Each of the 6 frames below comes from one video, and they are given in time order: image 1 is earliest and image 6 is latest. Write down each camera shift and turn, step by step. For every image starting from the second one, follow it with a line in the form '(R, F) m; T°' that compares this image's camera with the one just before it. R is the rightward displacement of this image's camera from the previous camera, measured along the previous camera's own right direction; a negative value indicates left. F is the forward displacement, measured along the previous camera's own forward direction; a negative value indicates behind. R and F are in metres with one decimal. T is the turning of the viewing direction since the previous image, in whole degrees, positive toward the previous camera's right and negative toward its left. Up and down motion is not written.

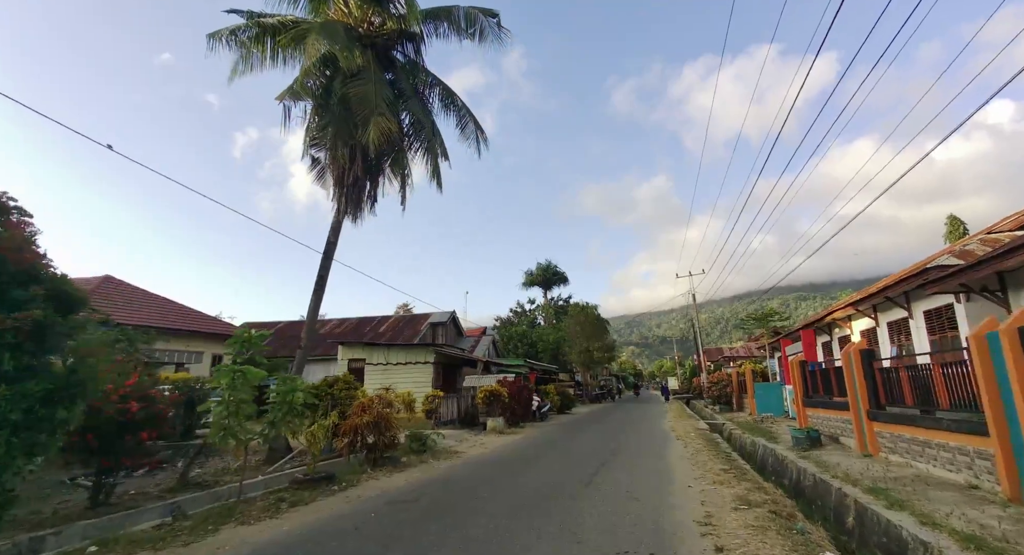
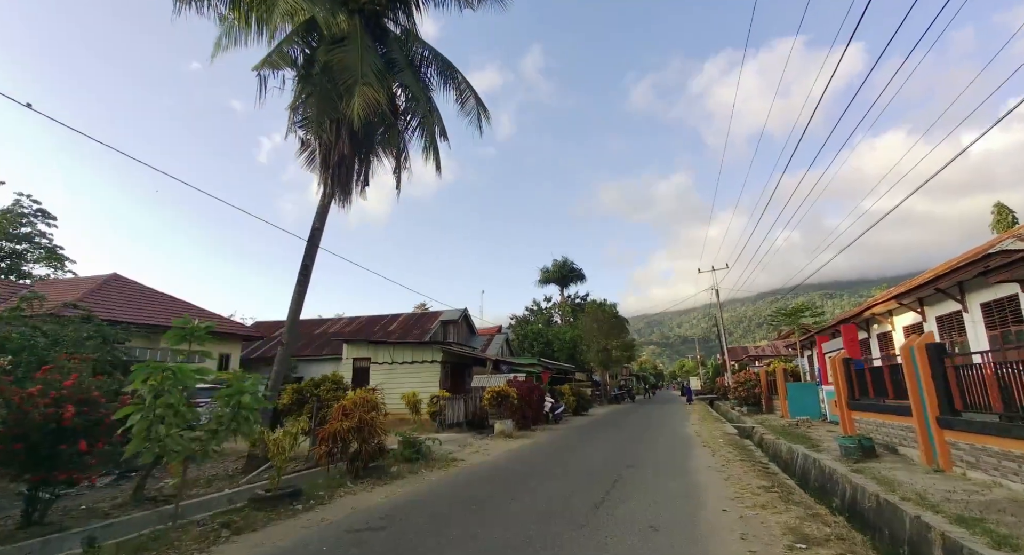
(+0.3, +1.1) m; -2°
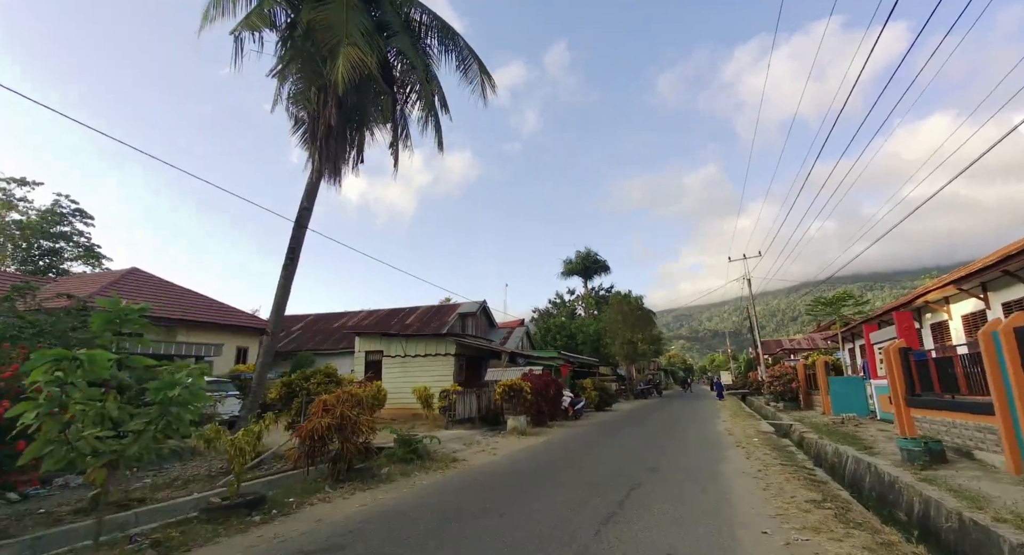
(+0.4, +1.0) m; -3°
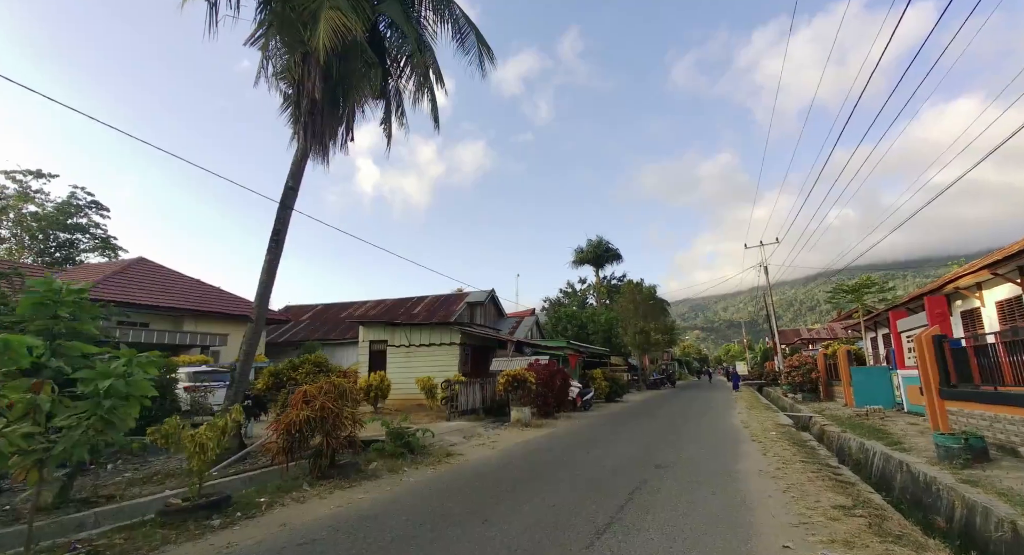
(+0.3, +0.6) m; -2°
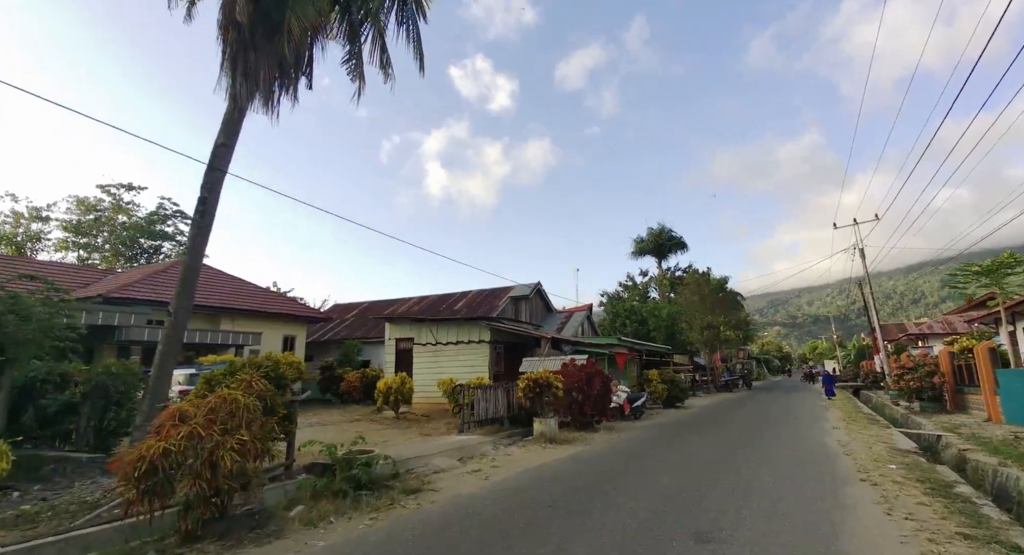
(+1.0, +2.3) m; -8°
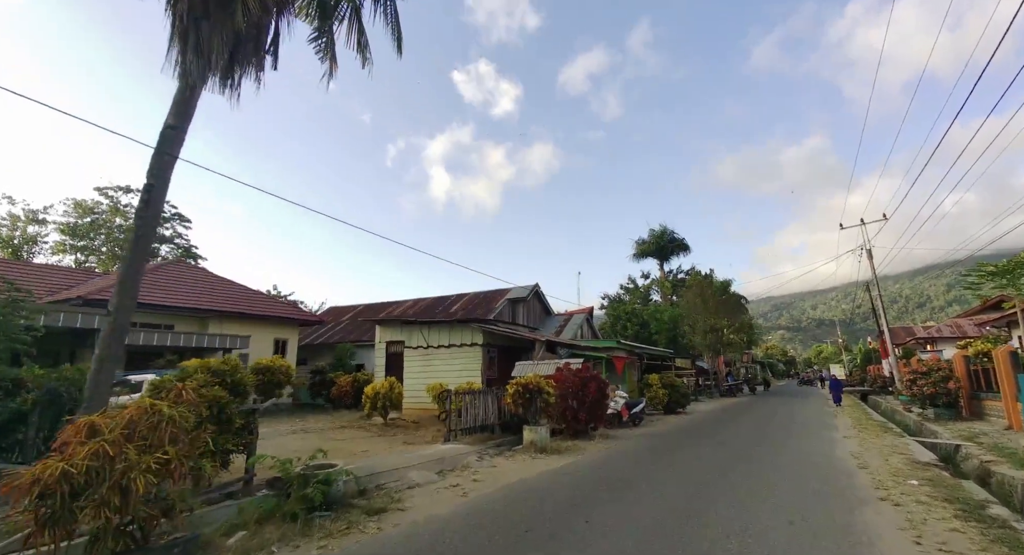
(+0.3, +0.6) m; 0°
